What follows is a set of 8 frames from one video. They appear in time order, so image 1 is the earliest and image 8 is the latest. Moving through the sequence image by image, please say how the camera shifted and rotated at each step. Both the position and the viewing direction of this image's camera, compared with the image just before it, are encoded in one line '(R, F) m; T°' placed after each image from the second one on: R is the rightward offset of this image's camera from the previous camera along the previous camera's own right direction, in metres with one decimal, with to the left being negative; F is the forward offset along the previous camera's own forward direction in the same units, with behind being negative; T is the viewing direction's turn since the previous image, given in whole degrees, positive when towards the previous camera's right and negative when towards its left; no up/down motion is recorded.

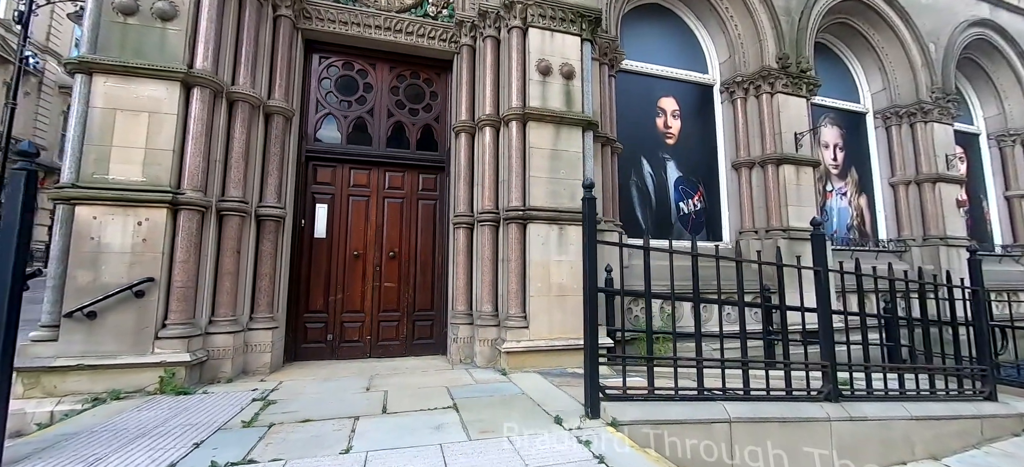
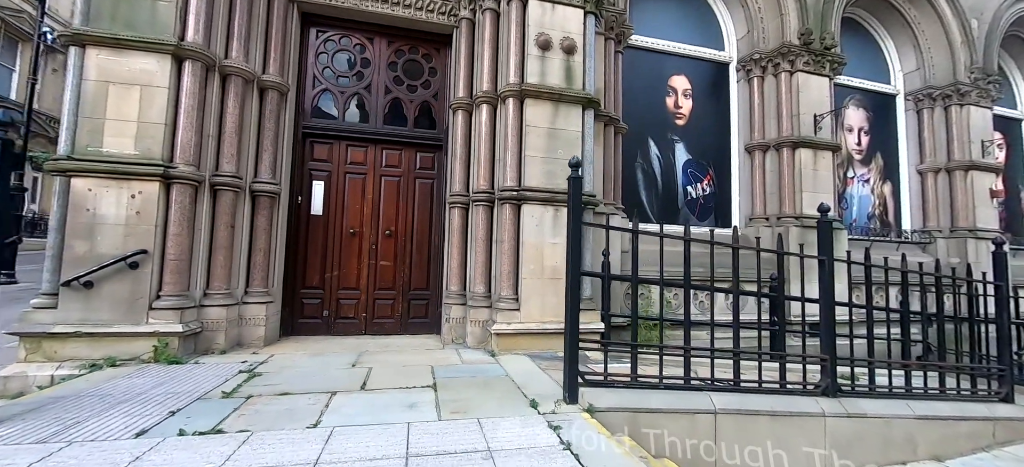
(+0.3, +0.1) m; -3°
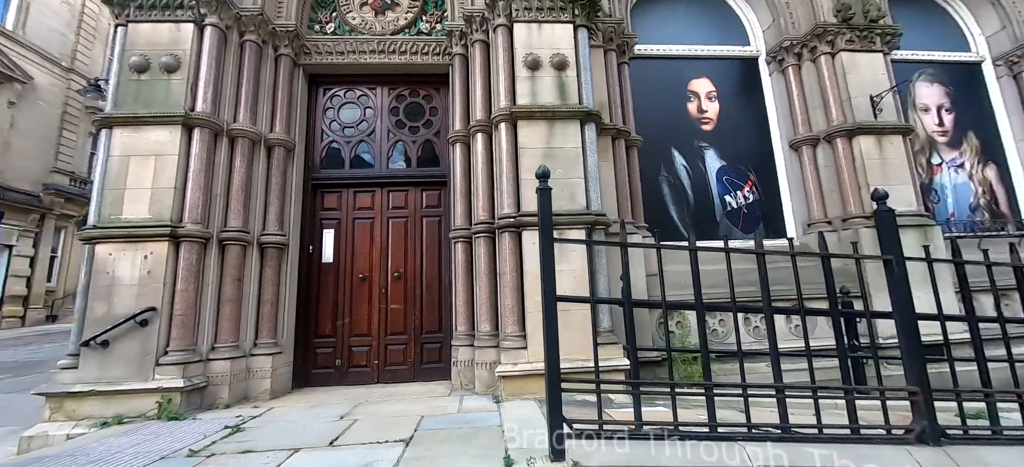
(+0.7, +0.4) m; -9°
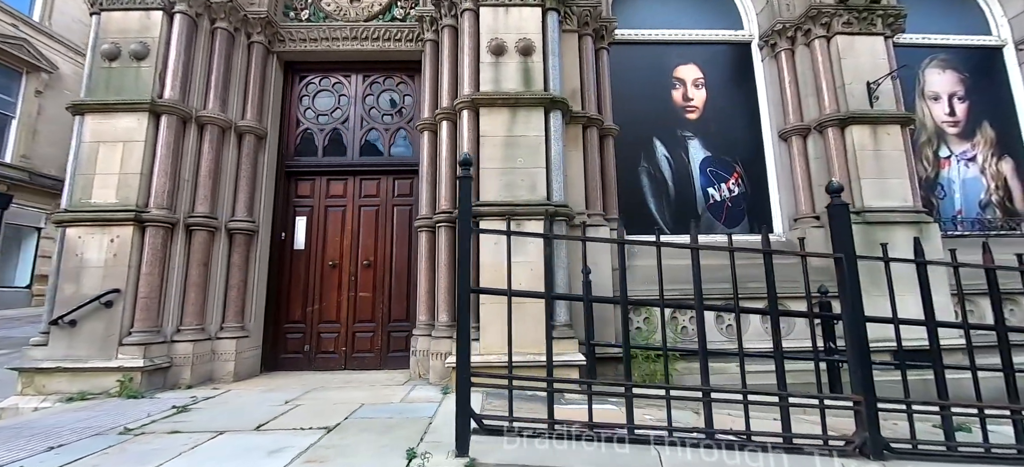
(+0.7, +0.1) m; -3°
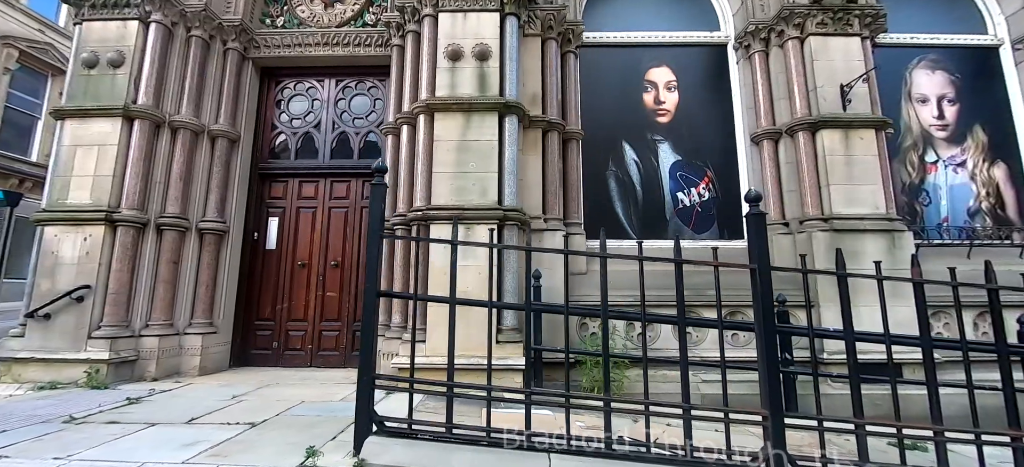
(+0.7, 0.0) m; -3°
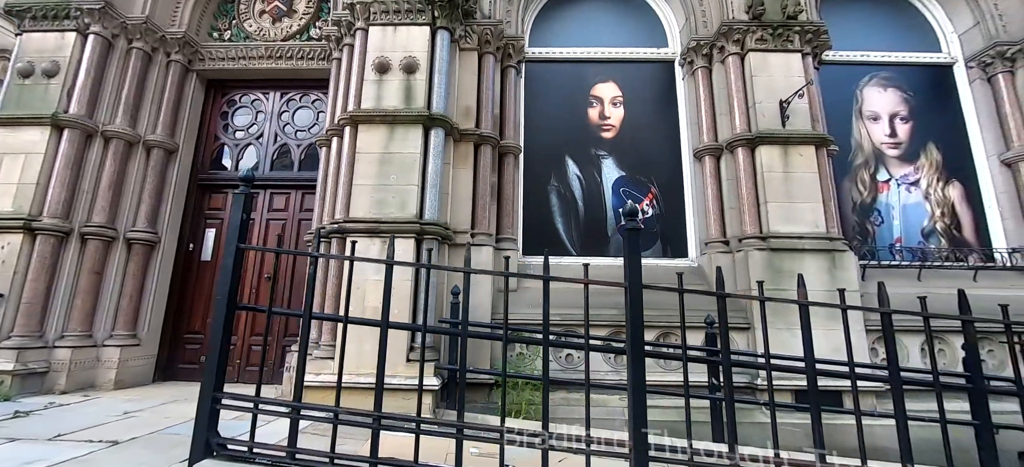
(+0.9, +0.1) m; -1°
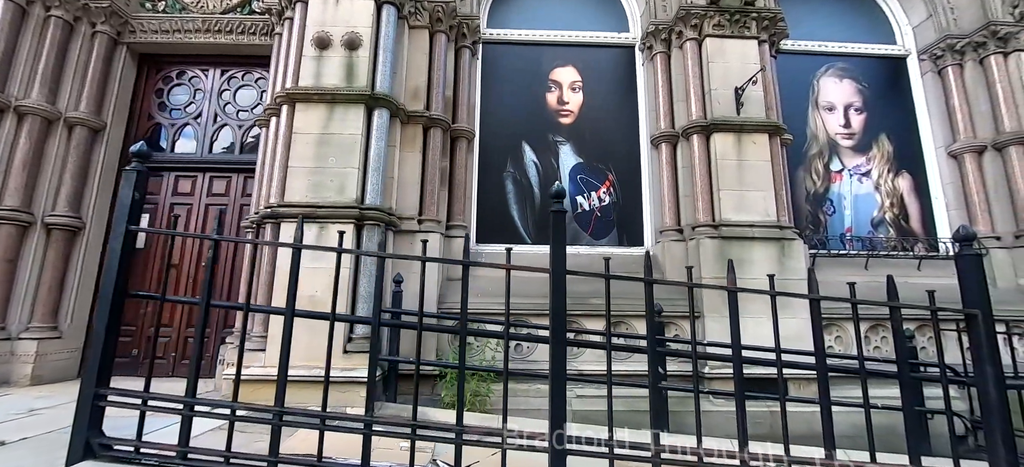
(+0.3, +0.1) m; +3°
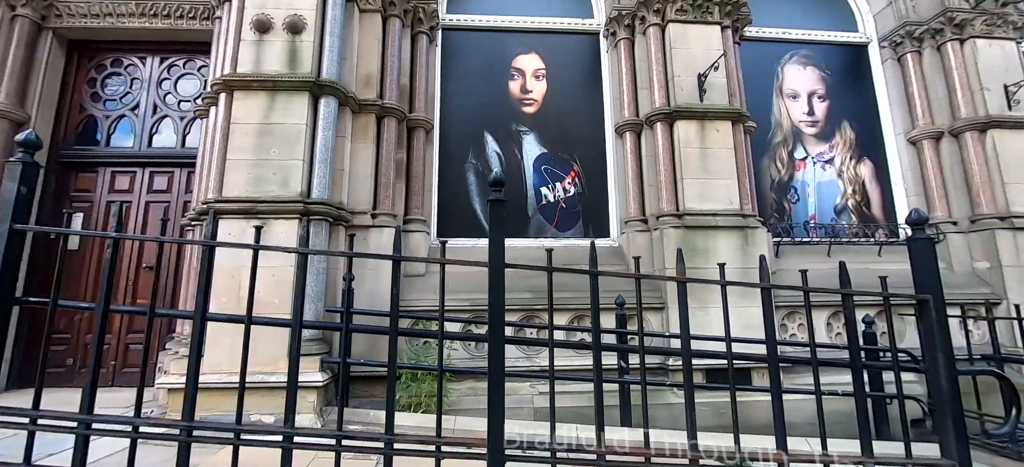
(+0.2, +0.2) m; +2°
